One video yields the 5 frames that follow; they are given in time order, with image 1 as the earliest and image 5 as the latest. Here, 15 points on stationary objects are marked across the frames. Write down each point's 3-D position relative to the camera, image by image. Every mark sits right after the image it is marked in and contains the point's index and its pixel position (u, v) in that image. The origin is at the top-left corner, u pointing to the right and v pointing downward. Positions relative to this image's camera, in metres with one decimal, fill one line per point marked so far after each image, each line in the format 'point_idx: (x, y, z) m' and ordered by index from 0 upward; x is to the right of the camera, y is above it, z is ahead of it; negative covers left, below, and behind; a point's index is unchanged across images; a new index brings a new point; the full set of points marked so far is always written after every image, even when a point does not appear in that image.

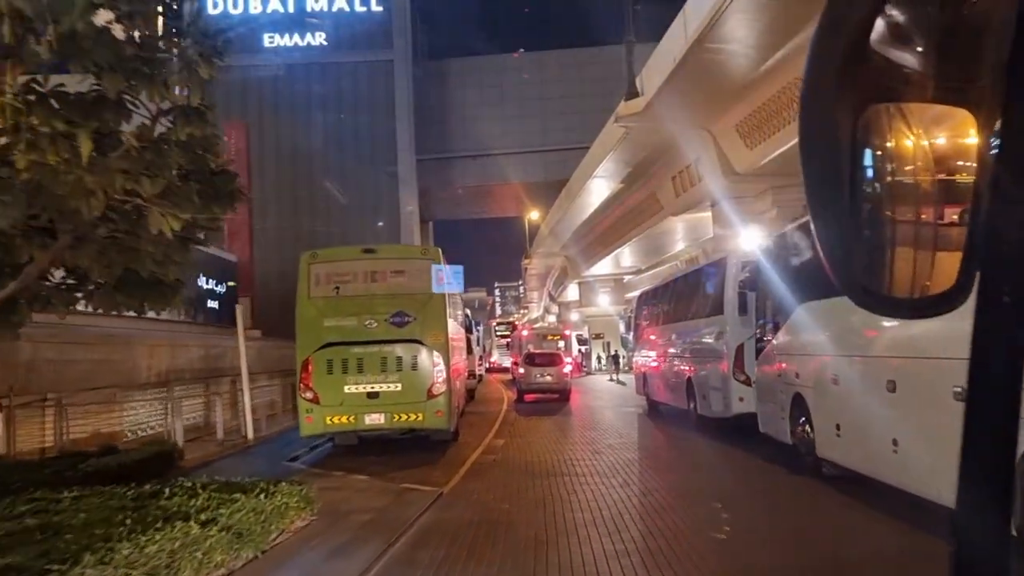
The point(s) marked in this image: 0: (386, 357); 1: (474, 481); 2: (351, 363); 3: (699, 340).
0: (-2.2, -1.2, +14.3) m
1: (-0.5, -2.9, +12.1) m
2: (-2.9, -1.3, +14.3) m
3: (+4.4, -1.3, +19.6) m
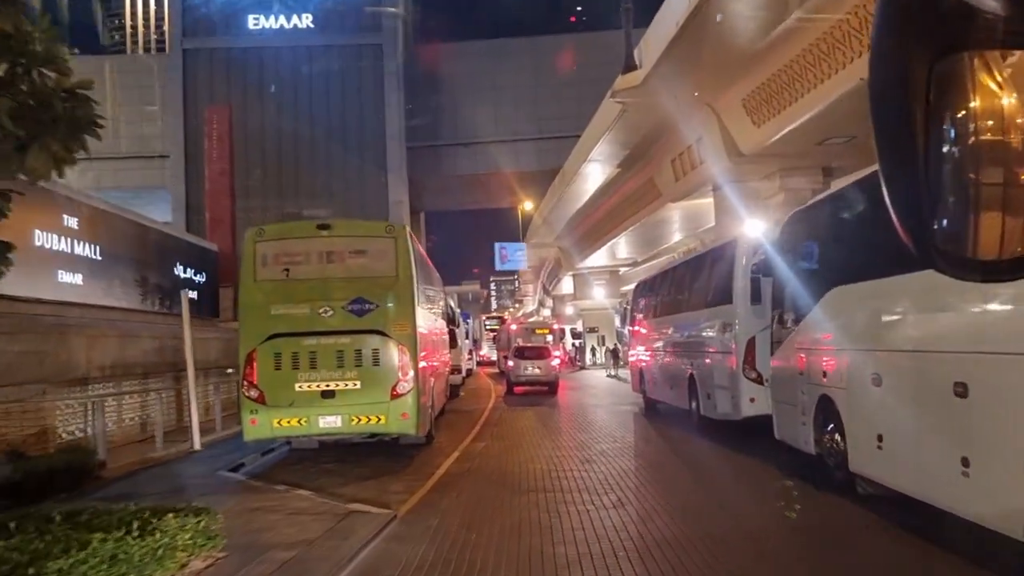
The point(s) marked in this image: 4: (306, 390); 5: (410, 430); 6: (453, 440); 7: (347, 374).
0: (-2.6, -1.0, +12.3) m
1: (-0.9, -2.6, +10.1) m
2: (-3.2, -1.1, +12.3) m
3: (+4.1, -1.0, +17.6) m
4: (-3.1, -1.6, +12.3) m
5: (-1.6, -2.2, +12.4) m
6: (-1.2, -3.1, +16.5) m
7: (-2.5, -1.3, +12.3) m
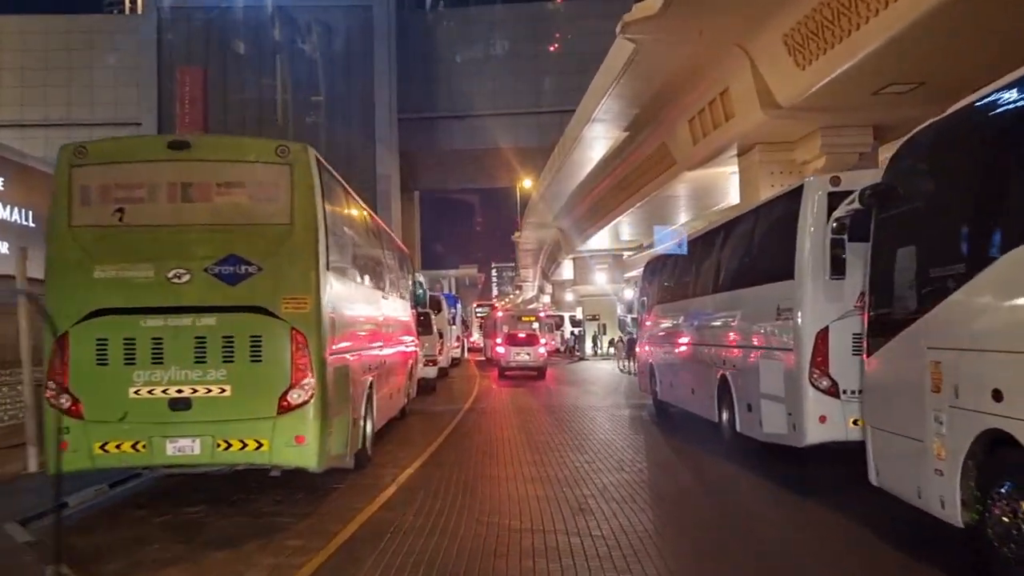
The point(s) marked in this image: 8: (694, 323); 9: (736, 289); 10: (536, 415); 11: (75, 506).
0: (-3.0, -0.5, +8.0) m
1: (-1.4, -2.2, +5.8) m
2: (-3.6, -0.6, +7.9) m
3: (+3.6, -0.6, +13.2) m
4: (-3.6, -1.1, +7.9) m
5: (-2.0, -1.8, +8.1) m
6: (-1.7, -2.6, +12.2) m
7: (-3.0, -0.8, +7.9) m
8: (+3.7, -0.7, +16.0) m
9: (+3.7, 0.0, +13.6) m
10: (+0.6, -3.1, +19.3) m
11: (-4.8, -2.4, +8.8) m
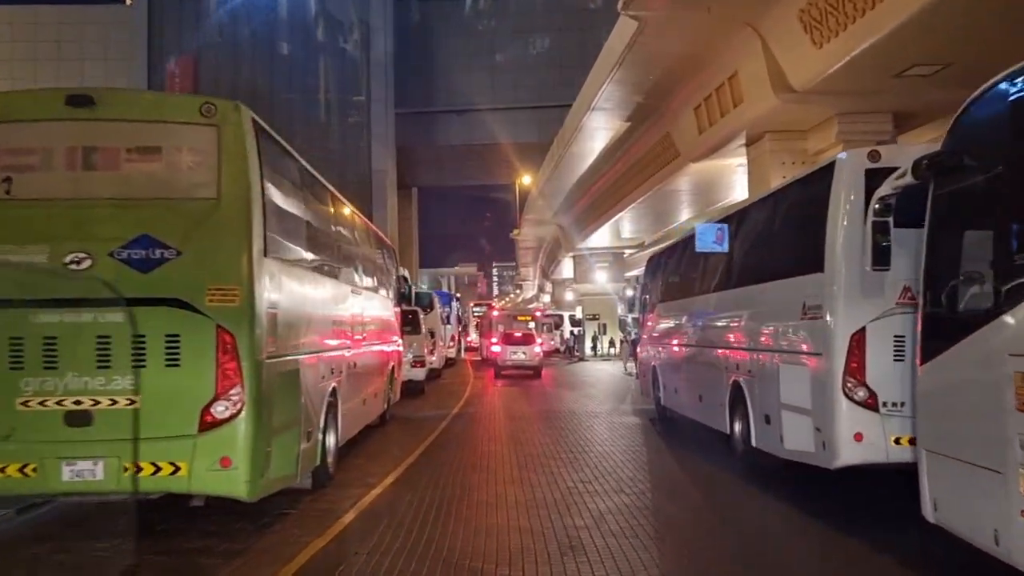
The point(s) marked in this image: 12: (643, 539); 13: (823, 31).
0: (-3.2, -0.4, +6.5) m
1: (-1.6, -2.1, +4.3) m
2: (-3.8, -0.5, +6.4) m
3: (+3.4, -0.5, +11.8) m
4: (-3.8, -1.0, +6.4) m
5: (-2.2, -1.7, +6.6) m
6: (-1.9, -2.5, +10.7) m
7: (-3.2, -0.8, +6.5) m
8: (+3.5, -0.6, +14.5) m
9: (+3.5, 0.0, +12.1) m
10: (+0.4, -3.0, +17.8) m
11: (-5.0, -2.2, +7.3) m
12: (+1.3, -2.4, +7.7) m
13: (+6.7, +5.5, +17.2) m
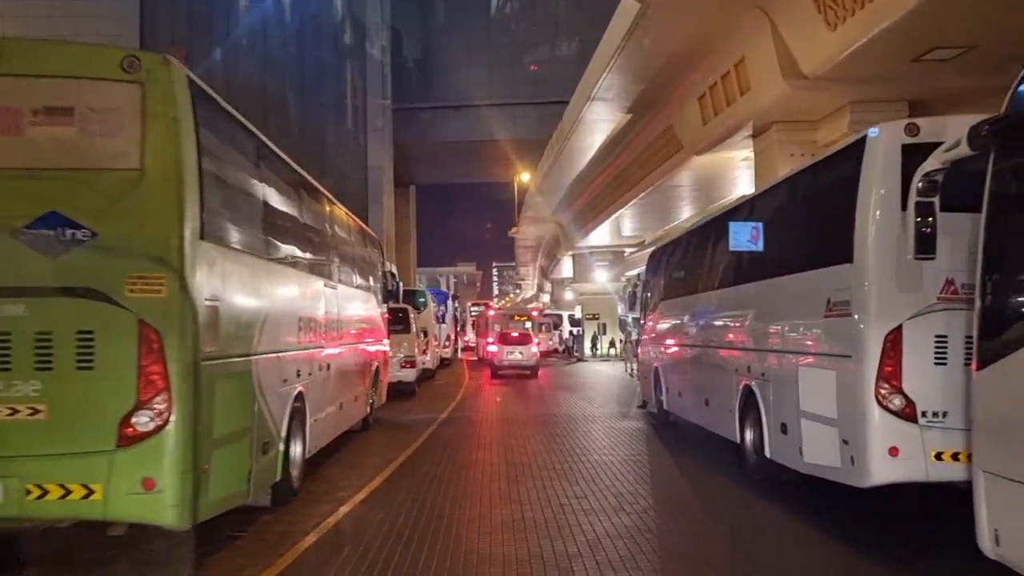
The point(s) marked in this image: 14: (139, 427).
0: (-3.4, -0.3, +5.4) m
1: (-1.7, -2.1, +3.3) m
2: (-4.0, -0.4, +5.4) m
3: (+3.3, -0.4, +10.7) m
4: (-3.9, -0.9, +5.4) m
5: (-2.4, -1.6, +5.5) m
6: (-2.0, -2.4, +9.6) m
7: (-3.3, -0.7, +5.4) m
8: (+3.3, -0.6, +13.4) m
9: (+3.4, +0.1, +11.1) m
10: (+0.2, -2.9, +16.7) m
11: (-5.1, -2.2, +6.2) m
12: (+1.1, -2.3, +6.7) m
13: (+6.6, +5.6, +16.1) m
14: (-2.5, -0.9, +5.5) m
